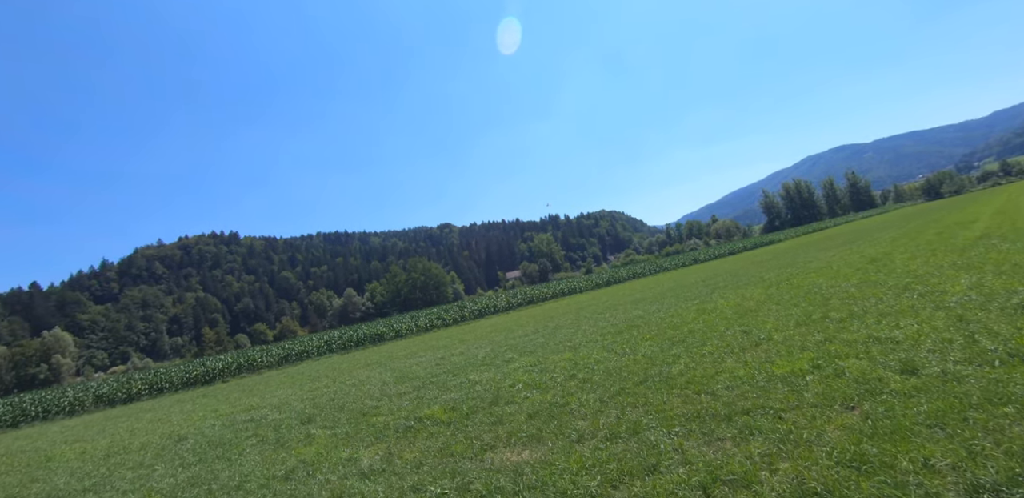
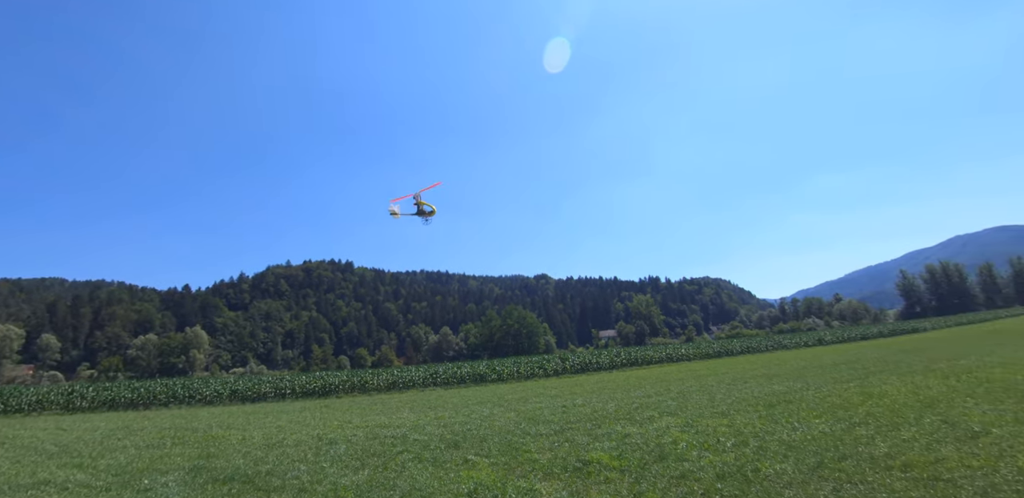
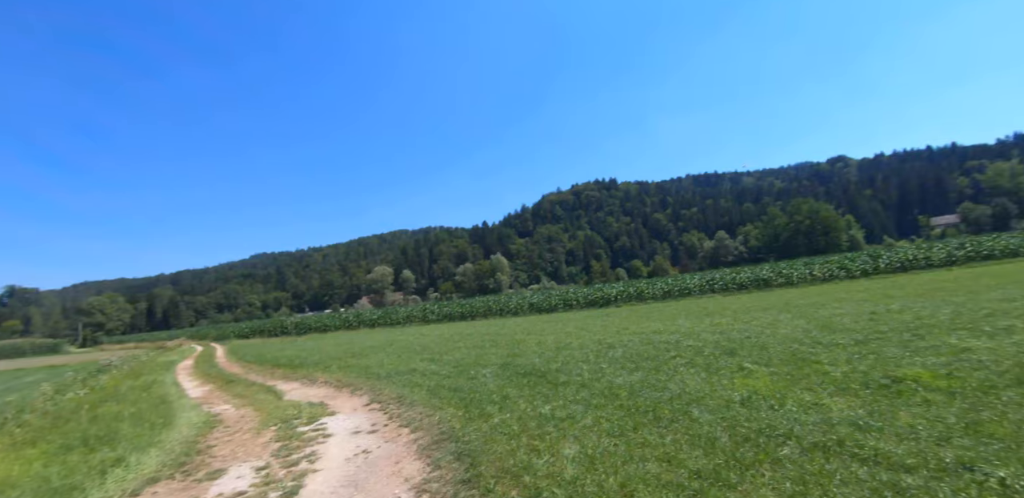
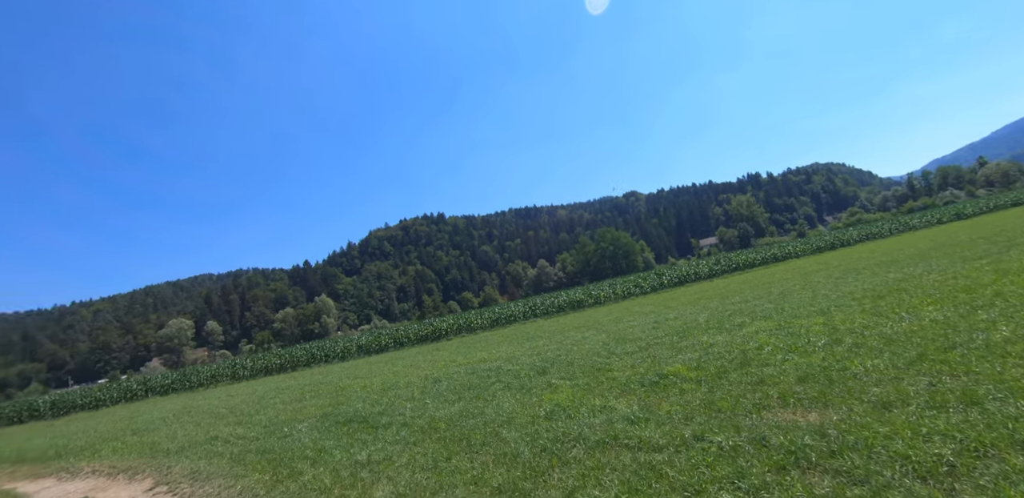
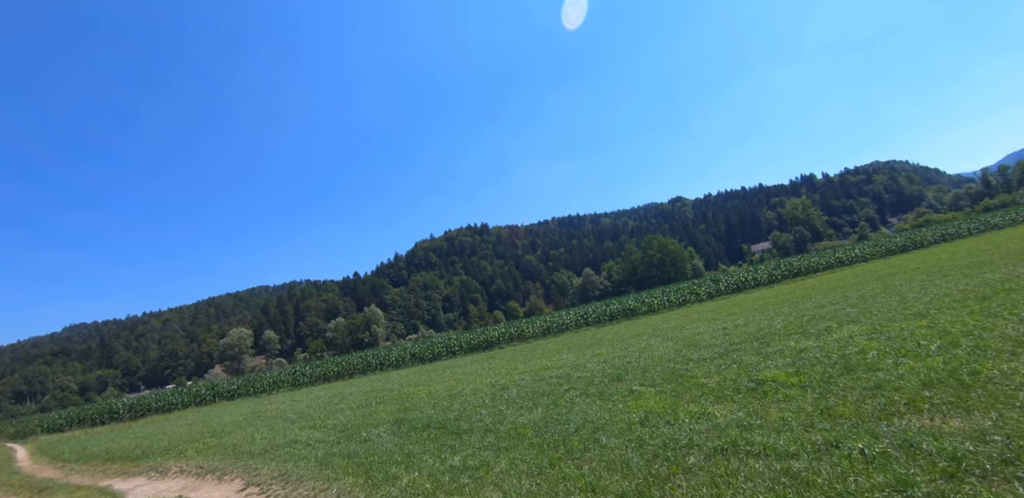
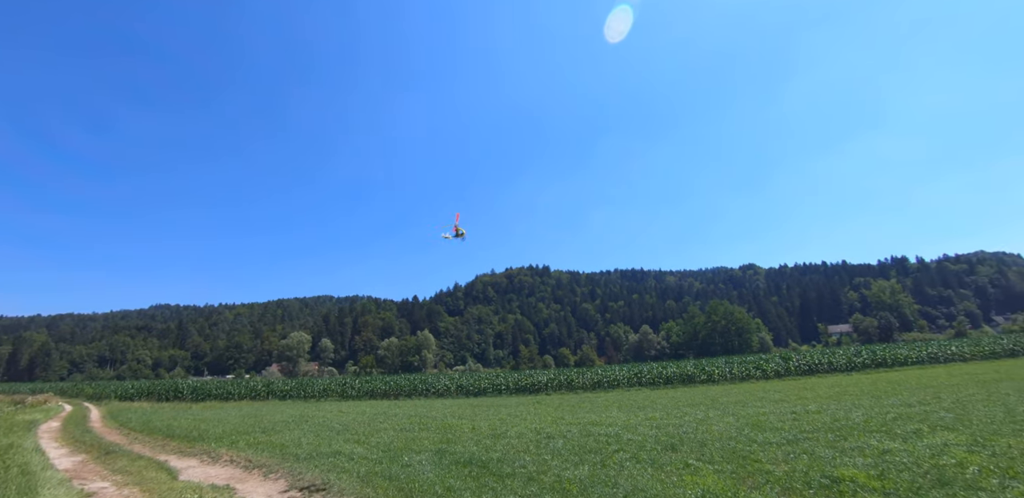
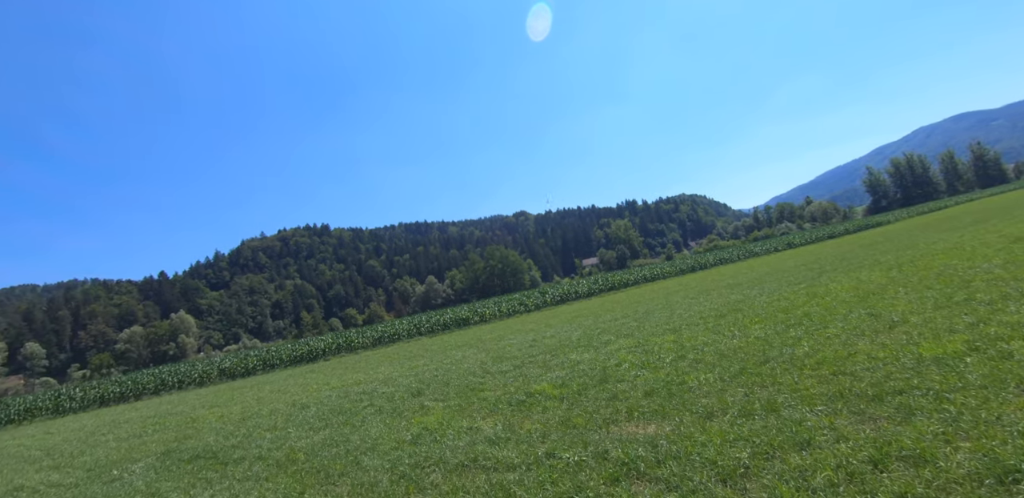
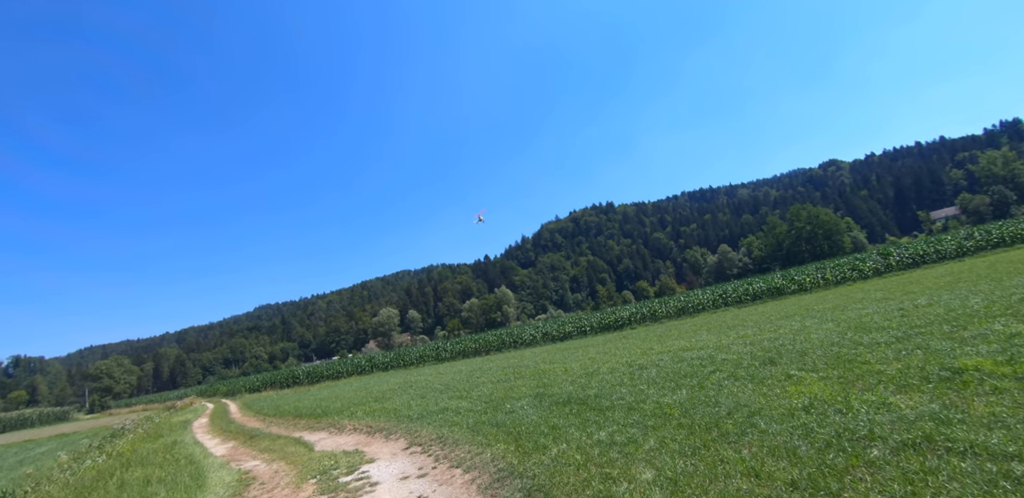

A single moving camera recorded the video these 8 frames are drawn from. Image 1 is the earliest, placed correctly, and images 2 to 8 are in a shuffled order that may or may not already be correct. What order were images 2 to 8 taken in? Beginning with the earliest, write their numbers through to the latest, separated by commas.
7, 4, 3, 5, 8, 6, 2
